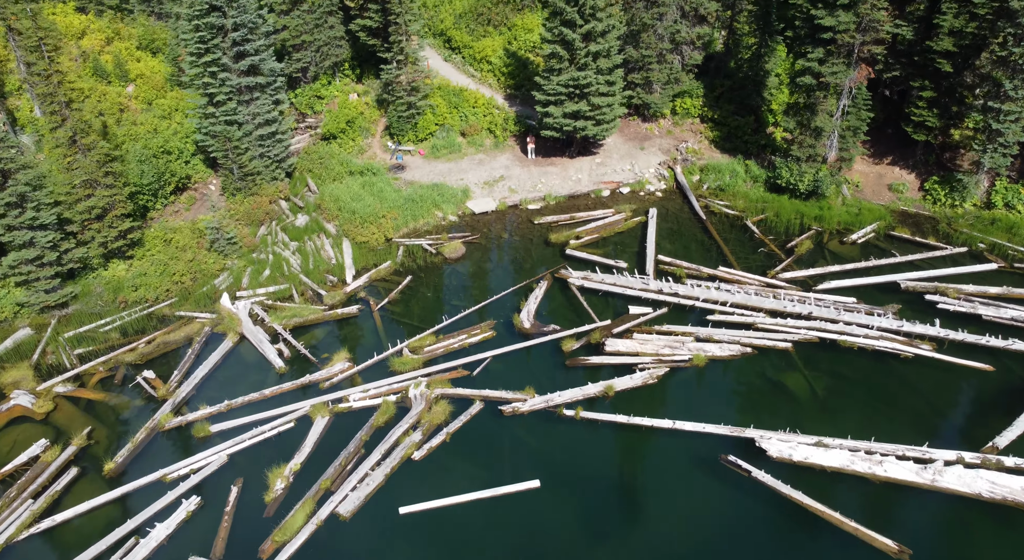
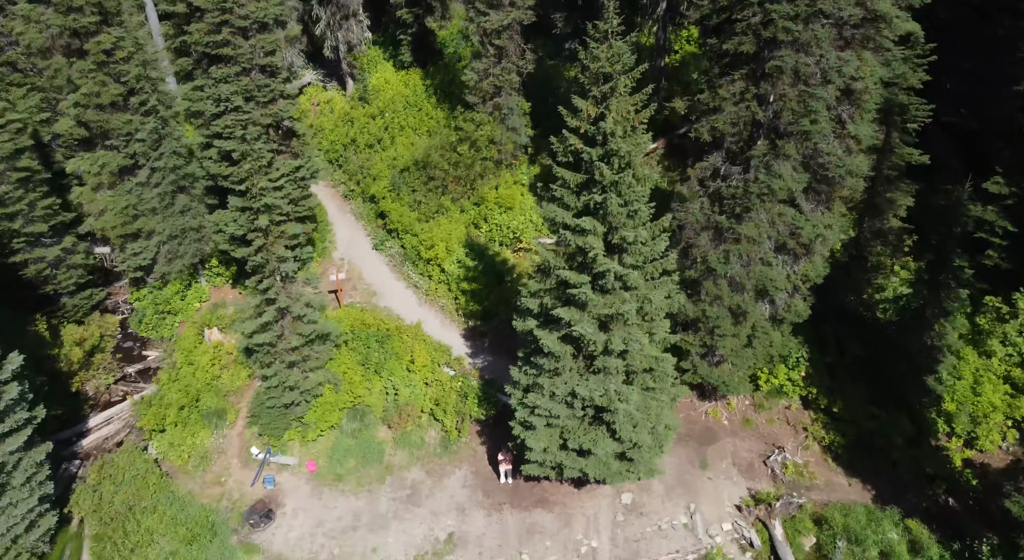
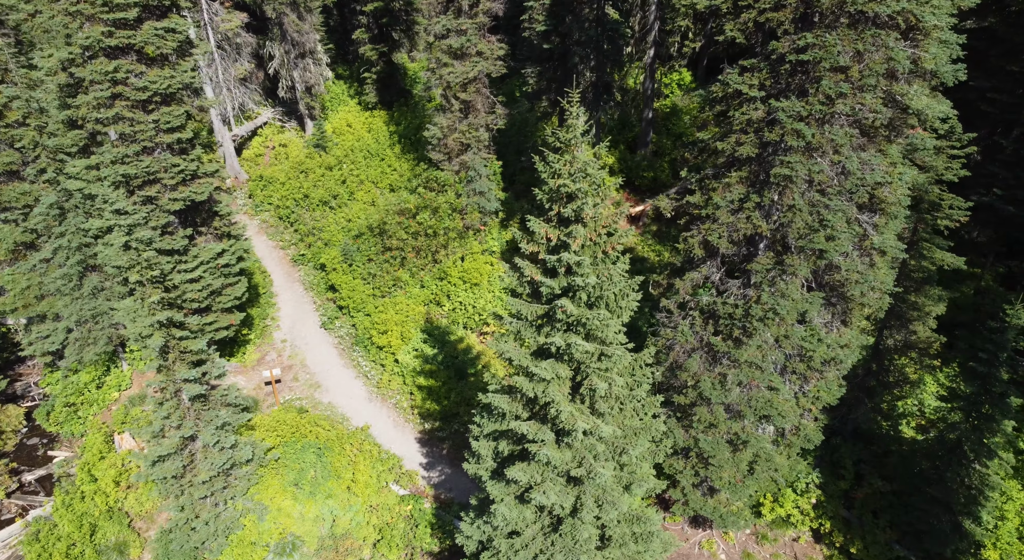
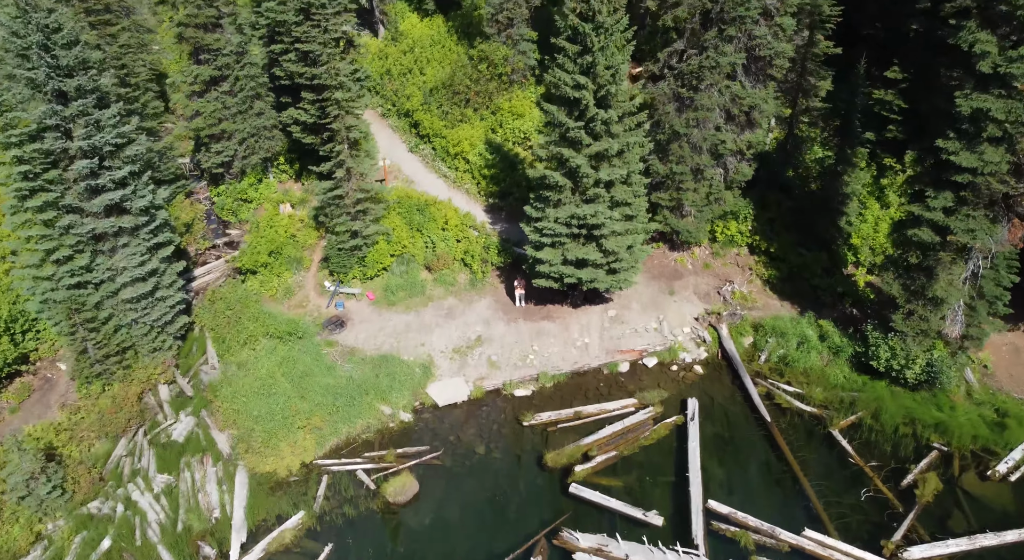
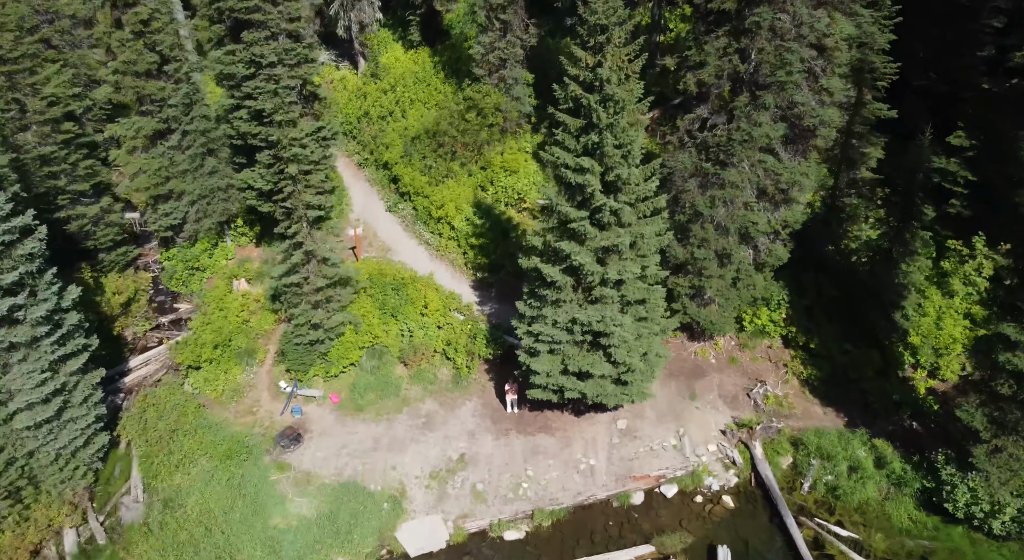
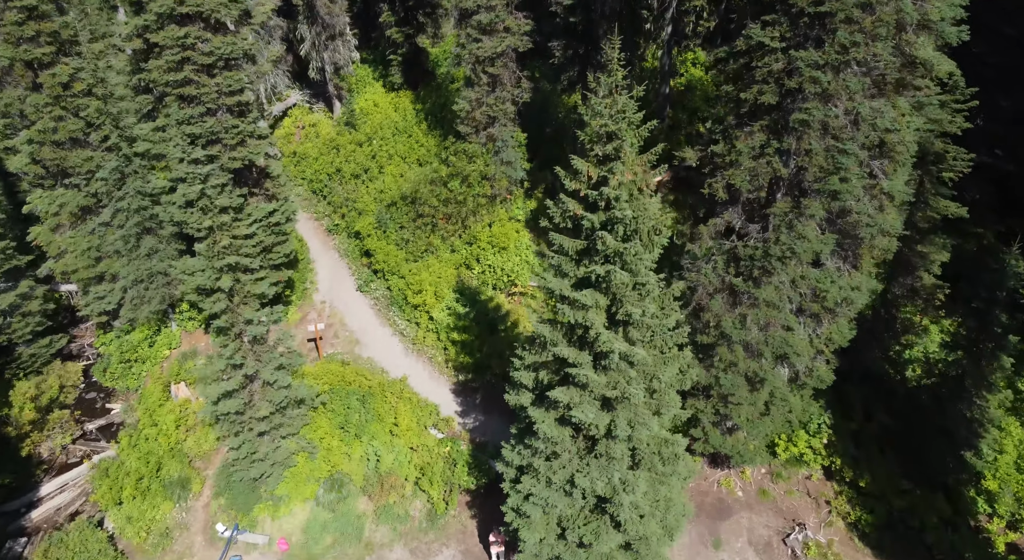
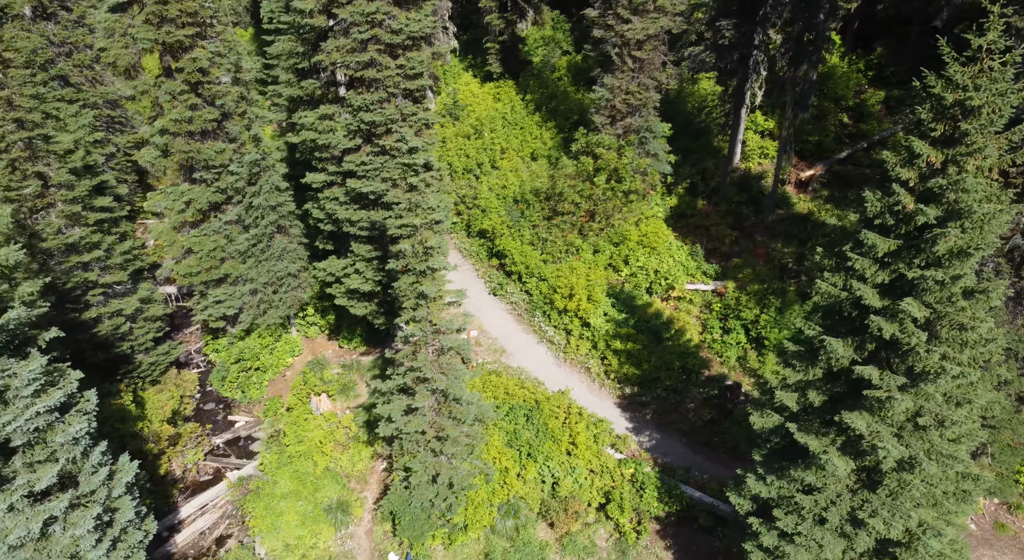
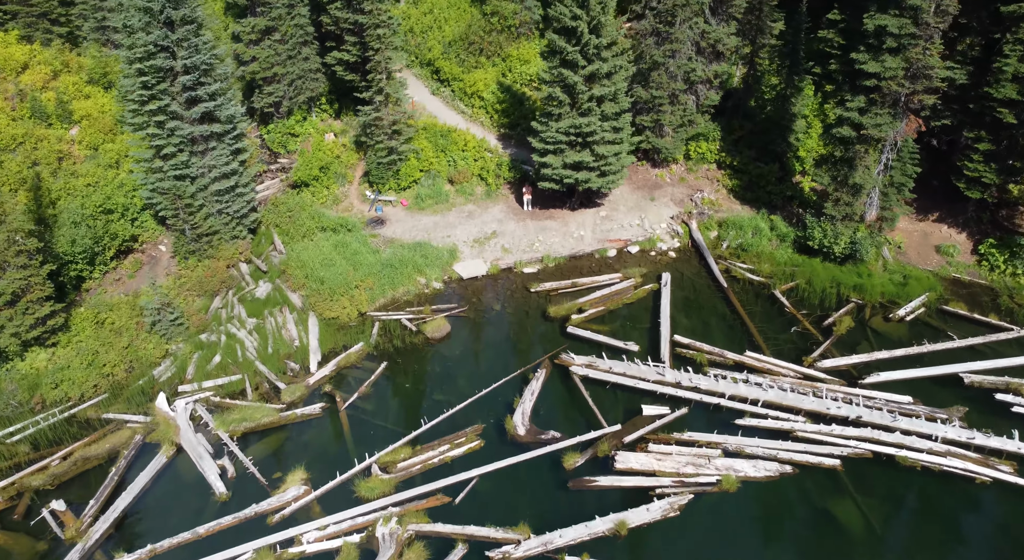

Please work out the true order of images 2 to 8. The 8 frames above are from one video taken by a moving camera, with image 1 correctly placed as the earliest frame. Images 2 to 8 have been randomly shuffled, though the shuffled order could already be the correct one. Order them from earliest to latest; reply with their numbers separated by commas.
8, 4, 5, 2, 6, 3, 7
